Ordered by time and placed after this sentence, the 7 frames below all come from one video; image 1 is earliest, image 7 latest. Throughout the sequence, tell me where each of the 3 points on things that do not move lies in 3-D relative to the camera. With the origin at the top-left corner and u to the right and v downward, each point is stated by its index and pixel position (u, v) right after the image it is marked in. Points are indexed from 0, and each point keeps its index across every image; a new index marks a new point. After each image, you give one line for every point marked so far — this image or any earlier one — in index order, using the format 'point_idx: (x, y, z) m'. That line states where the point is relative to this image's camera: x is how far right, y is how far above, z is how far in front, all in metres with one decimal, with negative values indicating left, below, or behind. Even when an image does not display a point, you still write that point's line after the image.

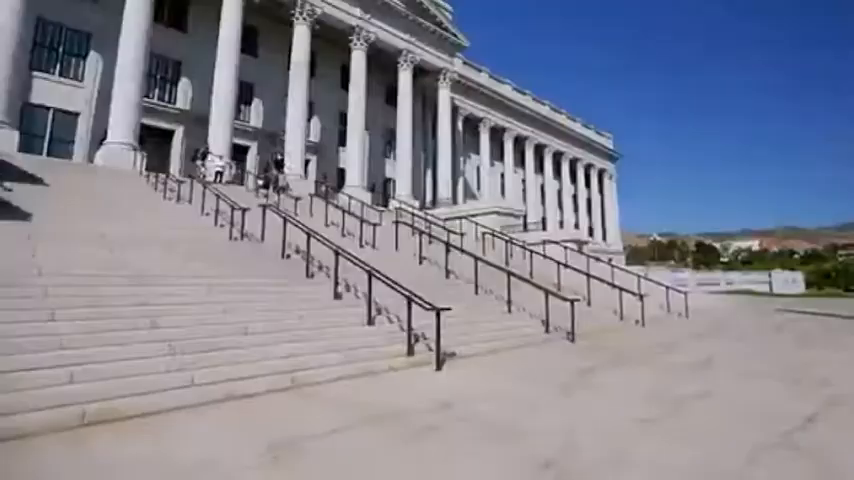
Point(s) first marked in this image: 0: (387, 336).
0: (-0.7, -1.7, +7.3) m
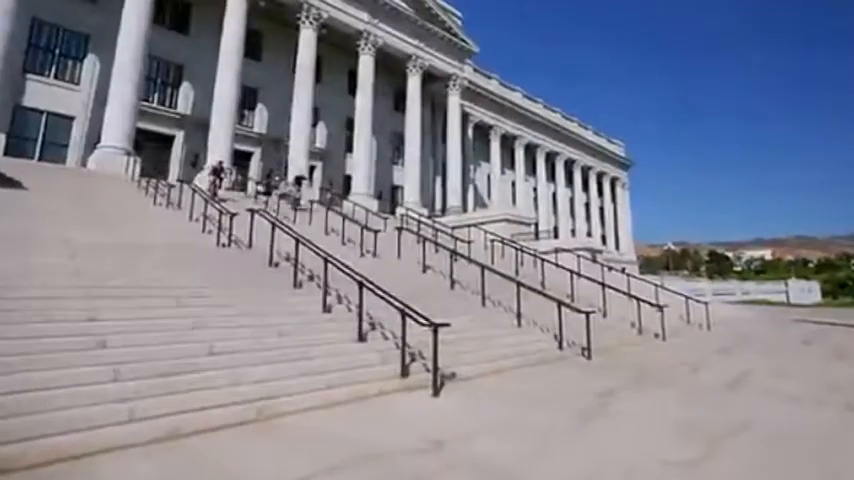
0: (-0.8, -1.8, +6.4) m
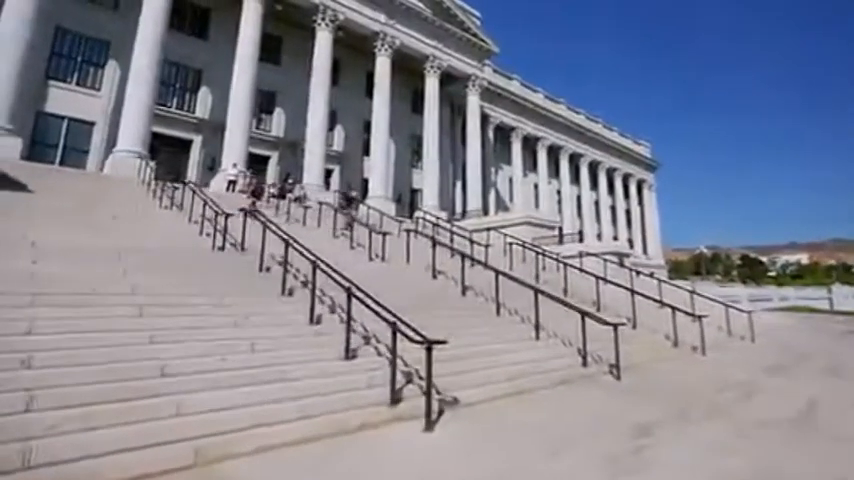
0: (-0.8, -1.8, +5.5) m
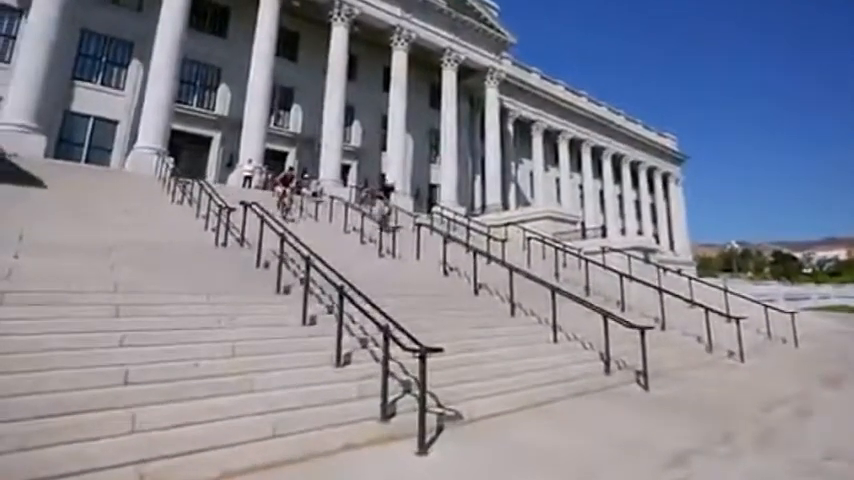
0: (-0.8, -1.7, +4.9) m
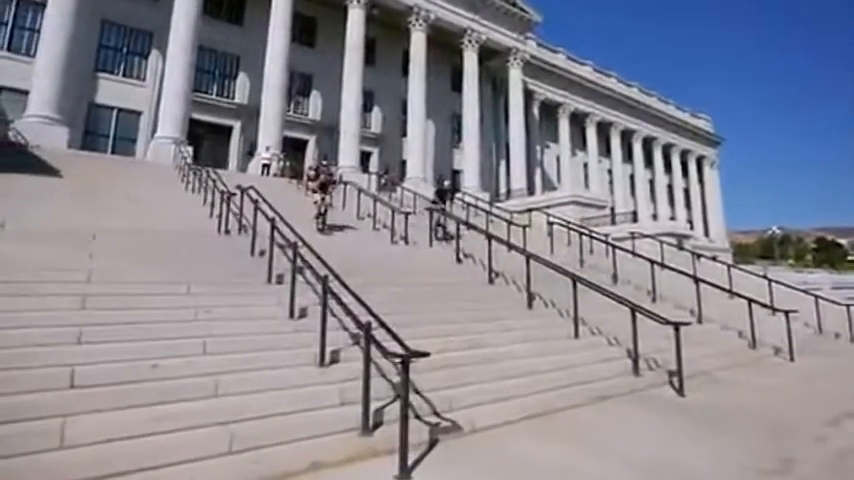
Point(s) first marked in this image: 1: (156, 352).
0: (-0.9, -1.6, +4.3) m
1: (-2.8, -1.2, +4.2) m
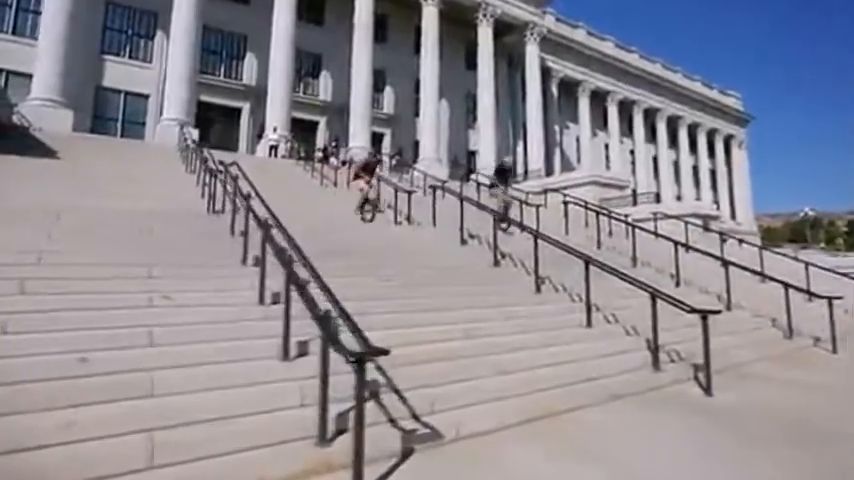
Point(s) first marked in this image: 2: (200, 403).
0: (-1.1, -1.3, +3.7) m
1: (-3.0, -0.9, +3.7) m
2: (-1.9, -1.3, +3.4) m
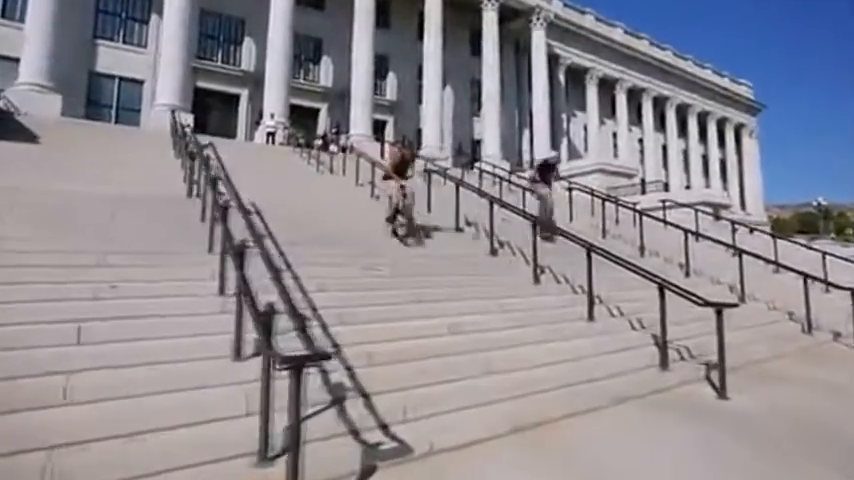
0: (-1.3, -1.2, +3.2) m
1: (-3.2, -0.8, +3.2) m
2: (-2.1, -1.2, +2.9) m
